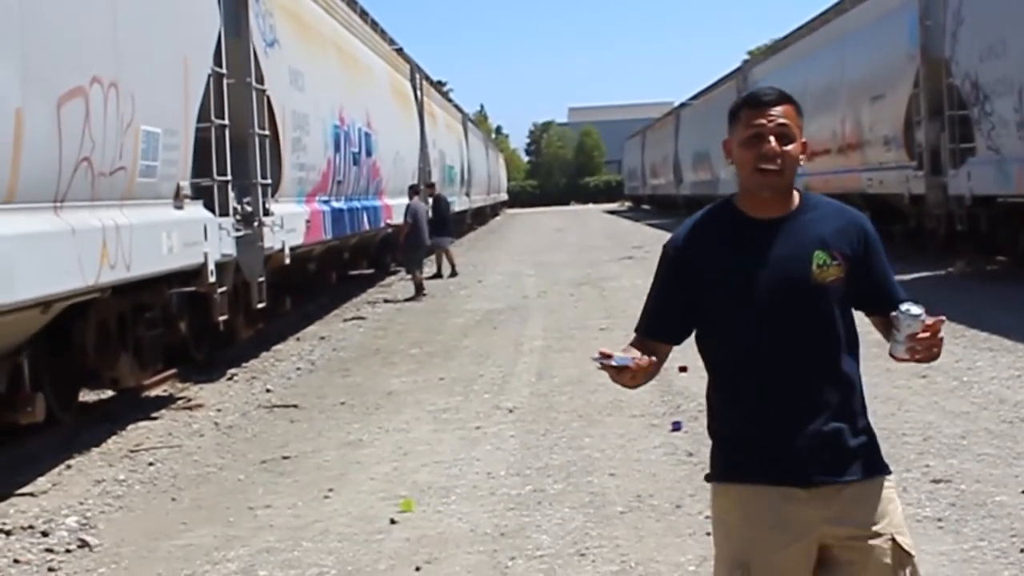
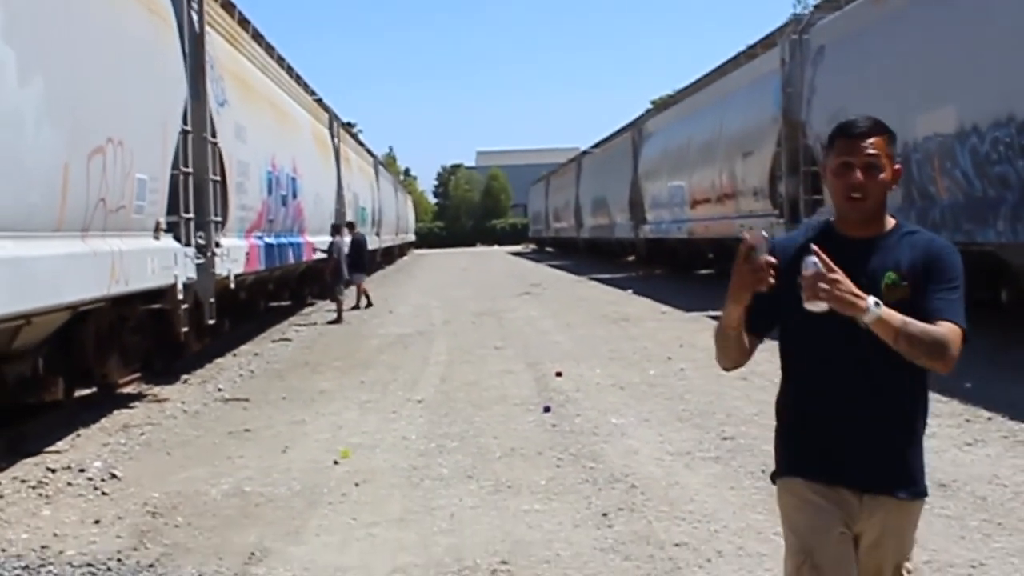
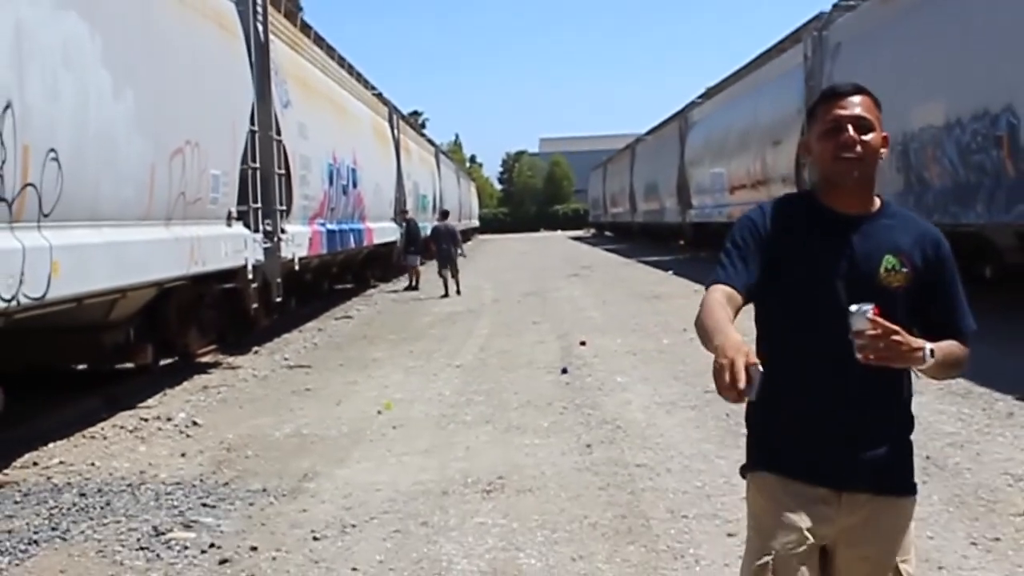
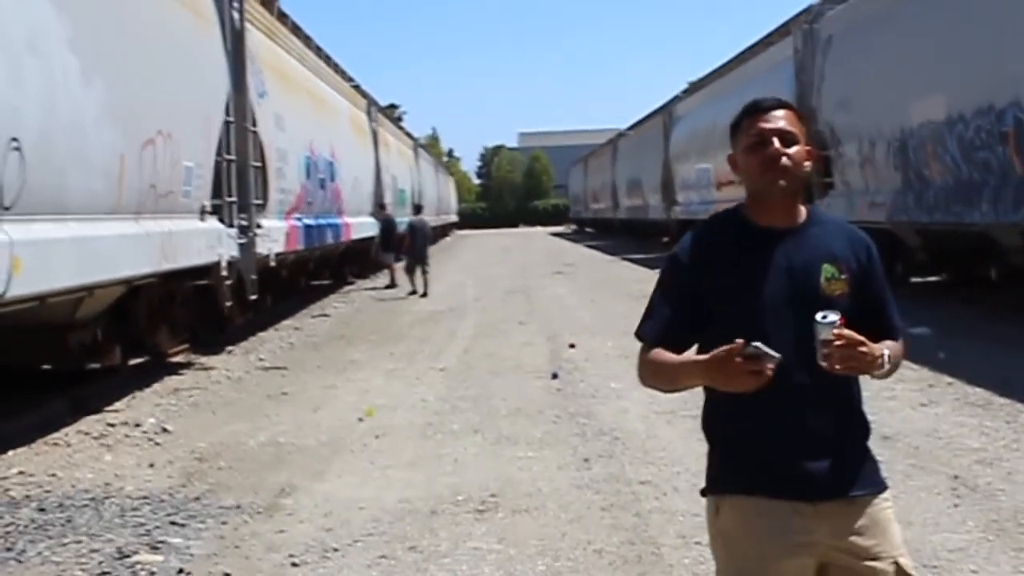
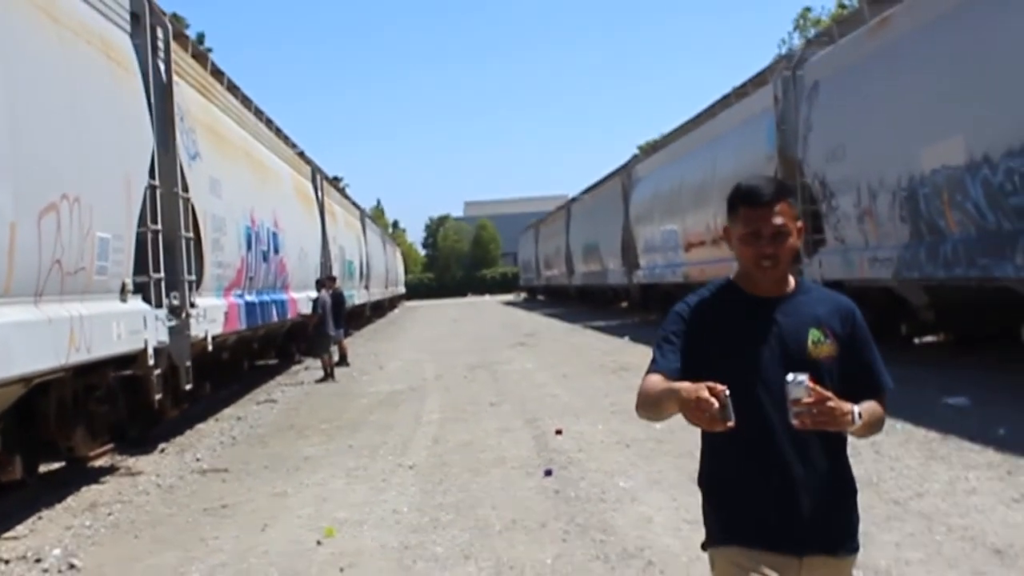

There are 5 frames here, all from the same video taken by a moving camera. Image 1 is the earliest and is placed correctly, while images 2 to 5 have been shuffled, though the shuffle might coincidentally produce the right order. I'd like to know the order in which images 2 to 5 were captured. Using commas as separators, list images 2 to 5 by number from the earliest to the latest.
5, 2, 4, 3
